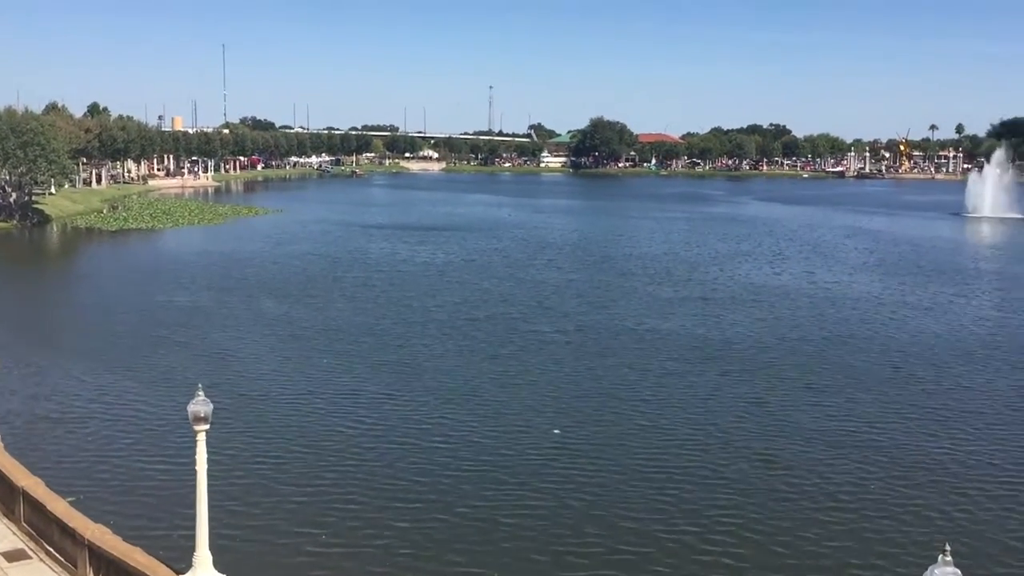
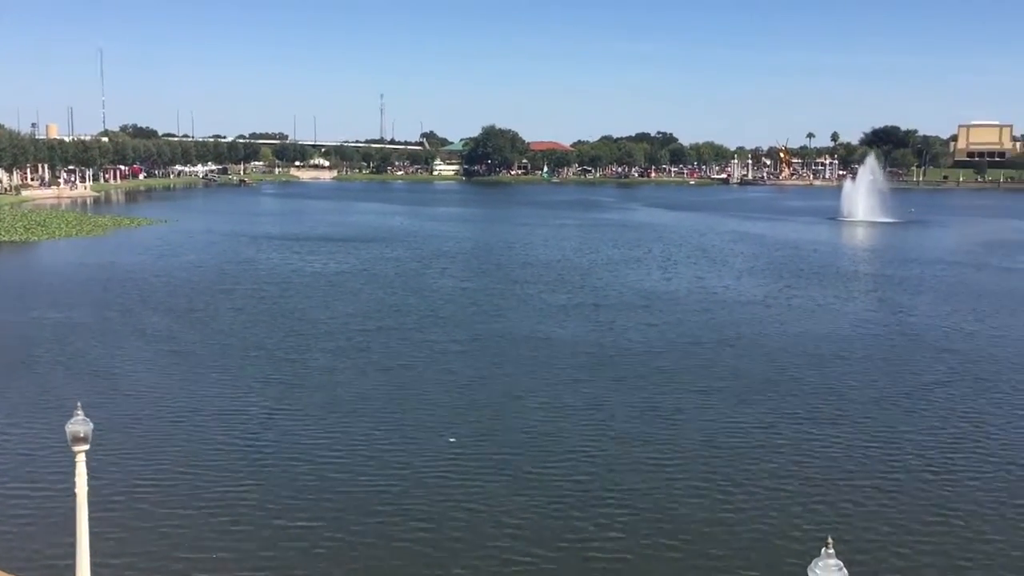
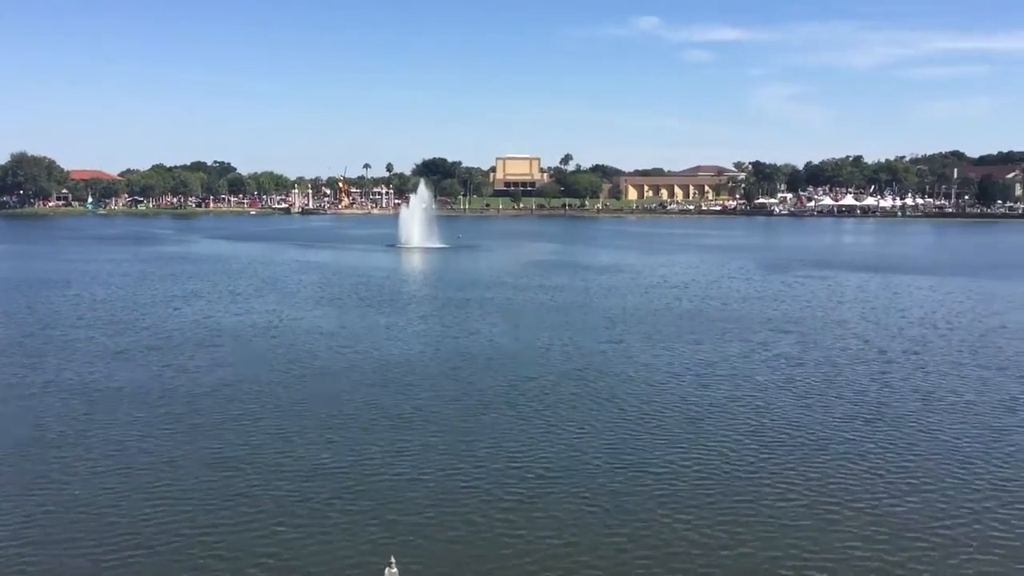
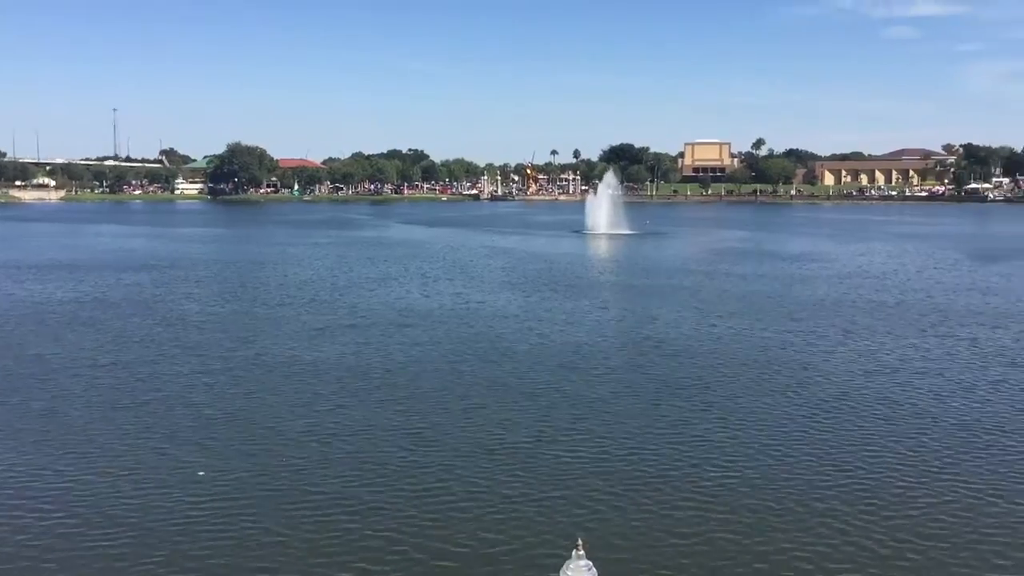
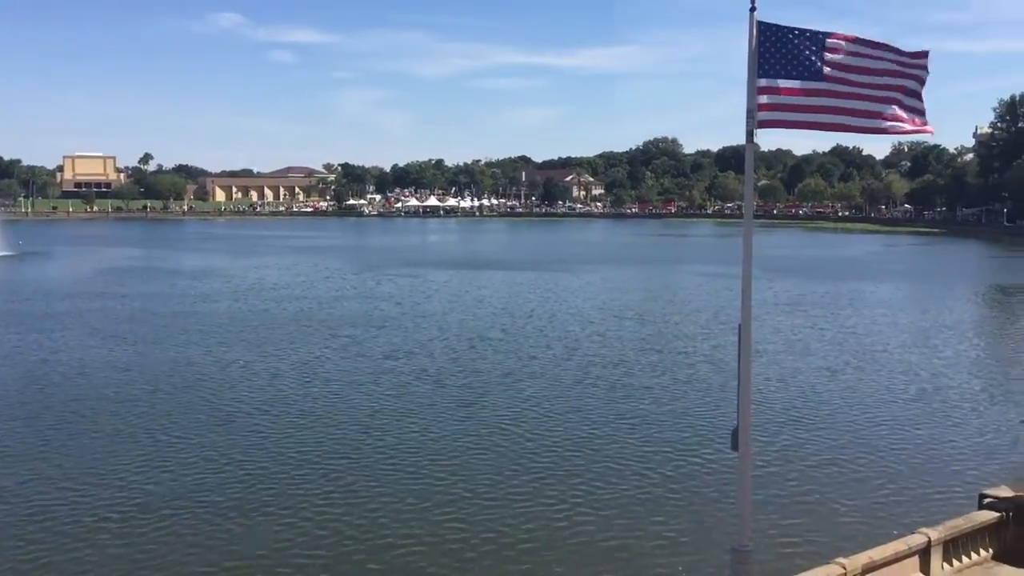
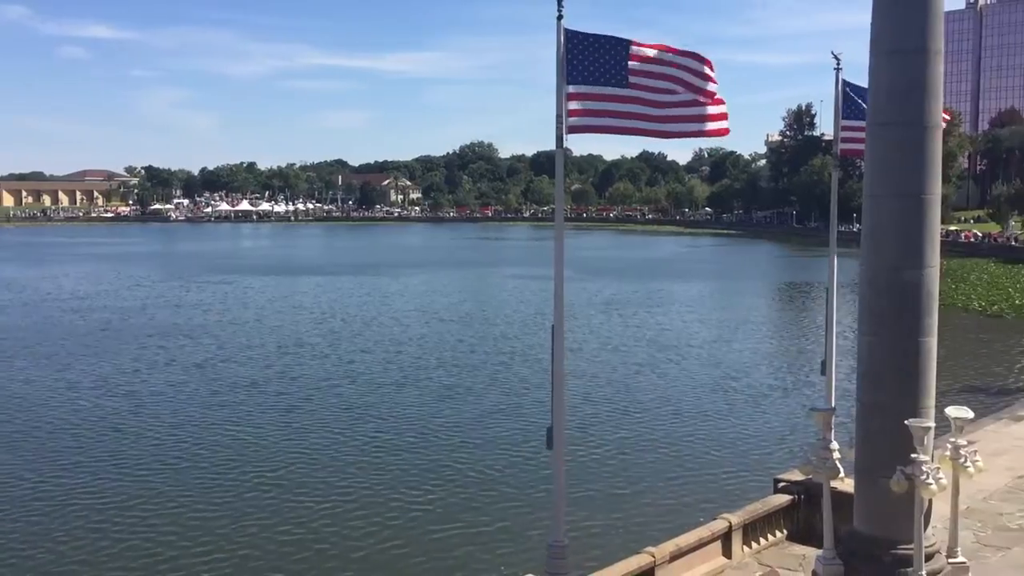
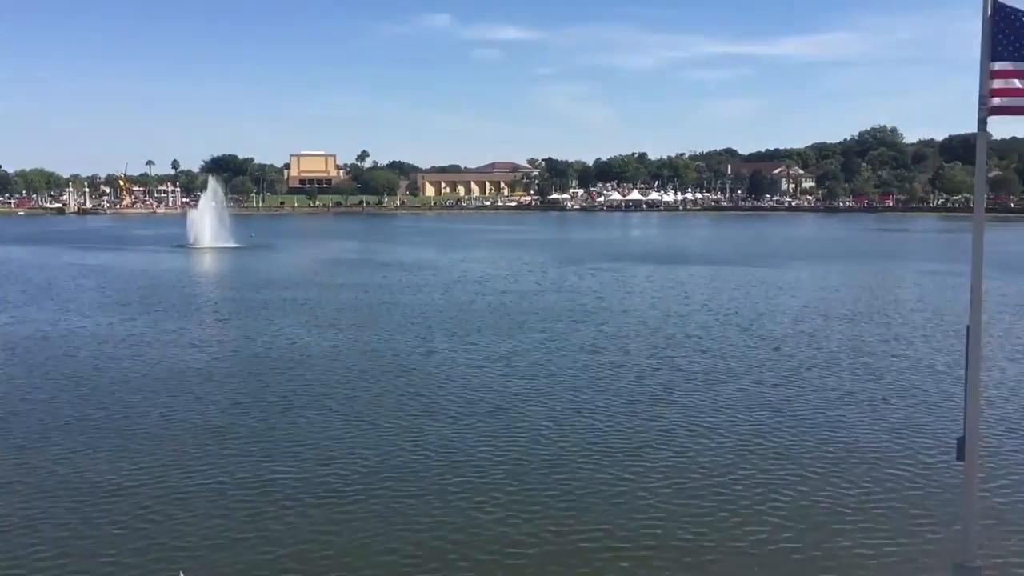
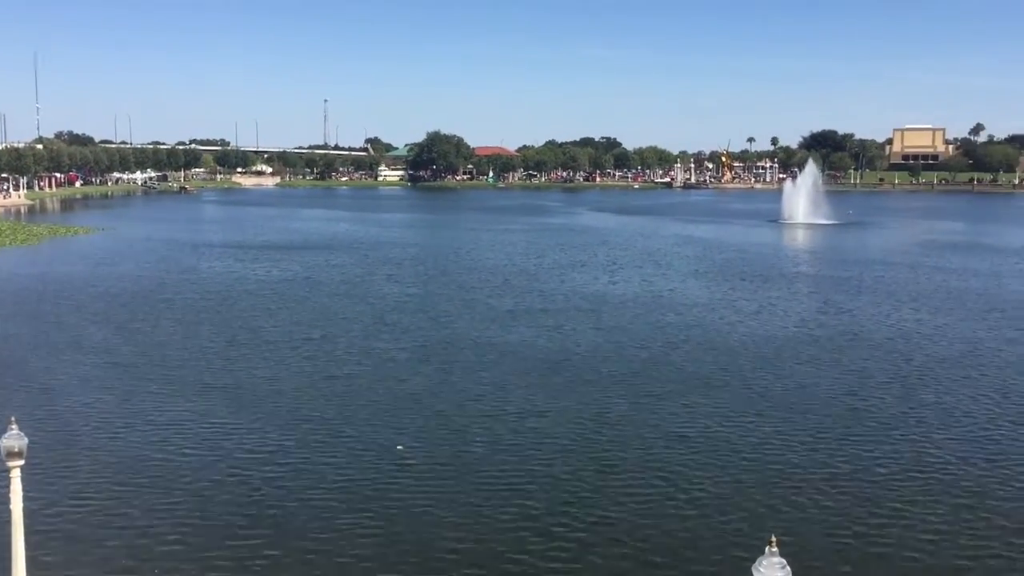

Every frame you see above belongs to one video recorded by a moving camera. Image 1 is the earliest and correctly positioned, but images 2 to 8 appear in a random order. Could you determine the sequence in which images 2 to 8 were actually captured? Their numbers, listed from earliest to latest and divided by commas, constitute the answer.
2, 8, 4, 3, 7, 5, 6
